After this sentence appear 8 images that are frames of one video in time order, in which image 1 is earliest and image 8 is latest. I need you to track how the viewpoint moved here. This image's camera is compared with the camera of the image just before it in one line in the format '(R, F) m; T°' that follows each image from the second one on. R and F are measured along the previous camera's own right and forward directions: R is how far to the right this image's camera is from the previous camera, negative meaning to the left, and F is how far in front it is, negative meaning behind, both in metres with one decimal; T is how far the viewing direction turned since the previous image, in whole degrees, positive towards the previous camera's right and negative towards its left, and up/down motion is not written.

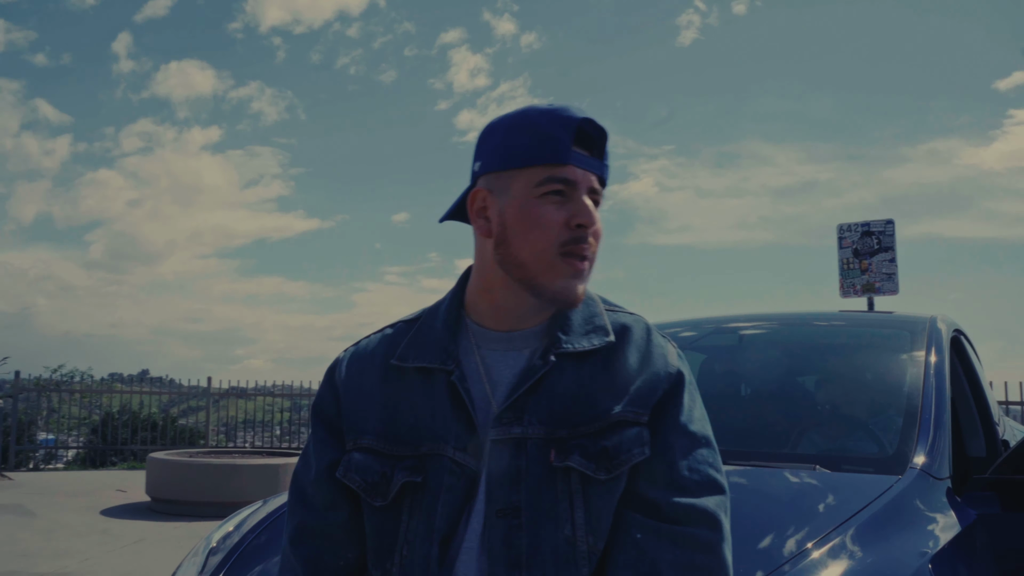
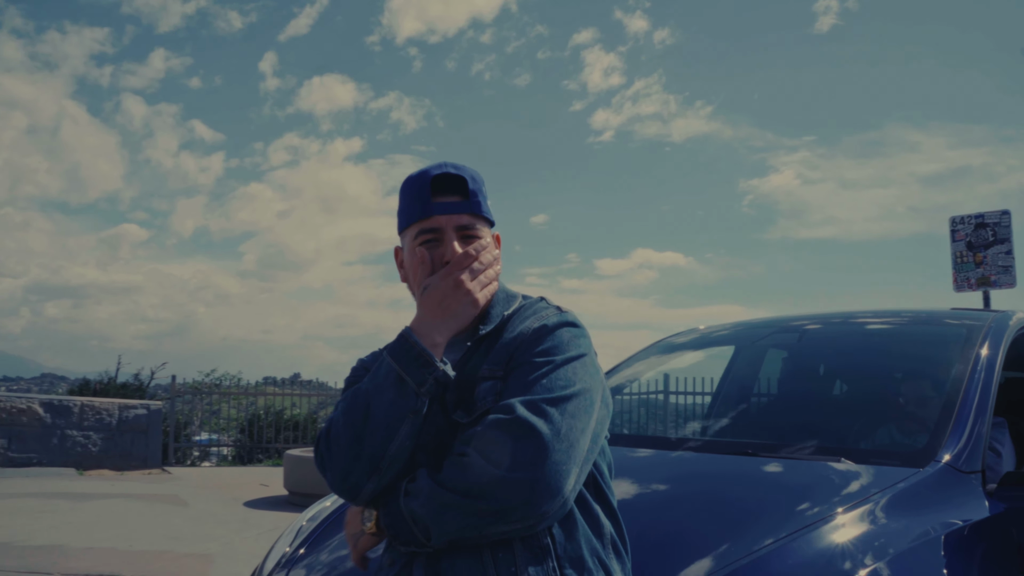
(+0.2, -0.2) m; -8°
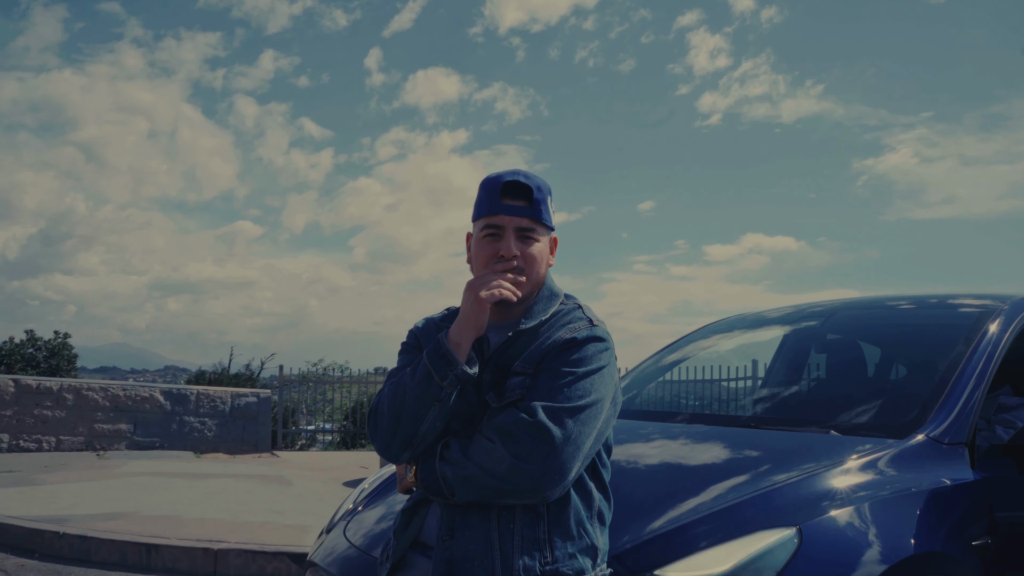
(+0.2, -0.3) m; -6°
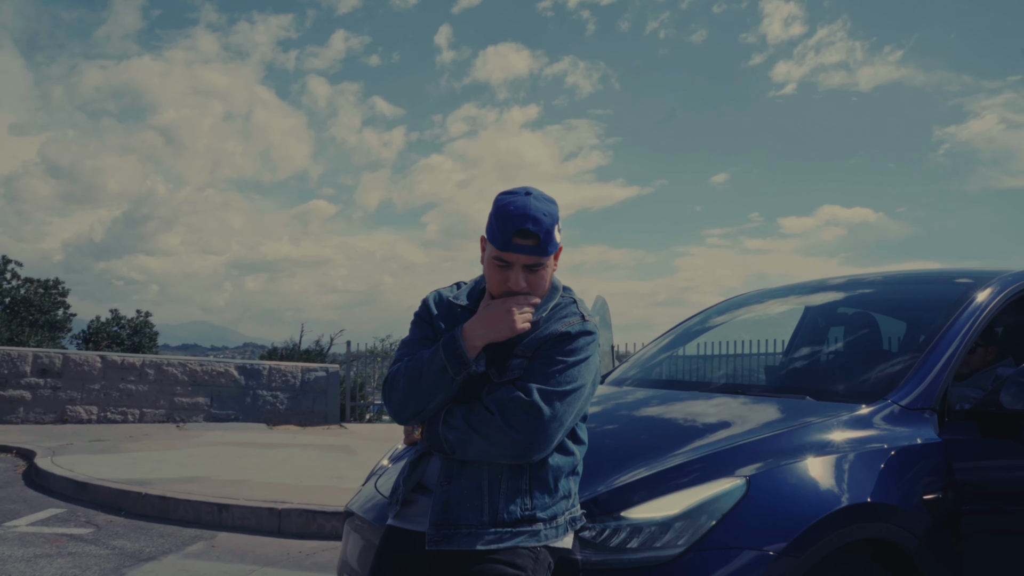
(+0.2, -0.3) m; -4°
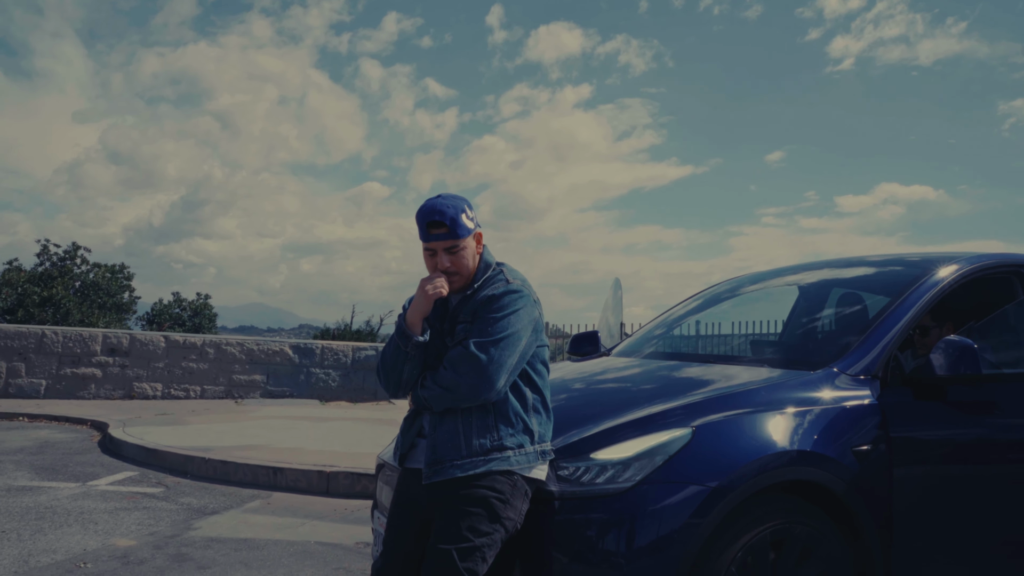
(+0.1, -0.4) m; -3°
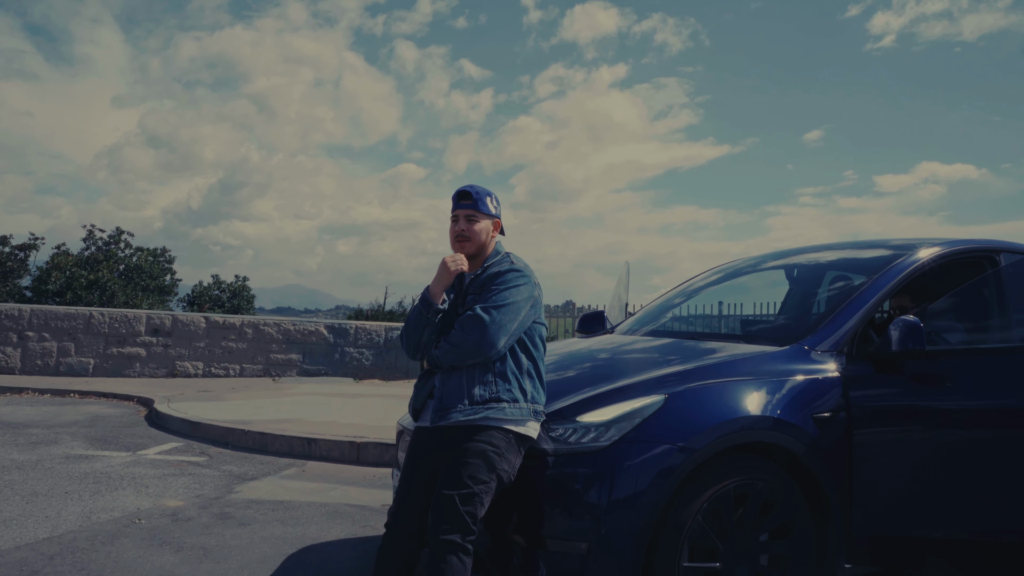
(+0.1, -0.3) m; -2°
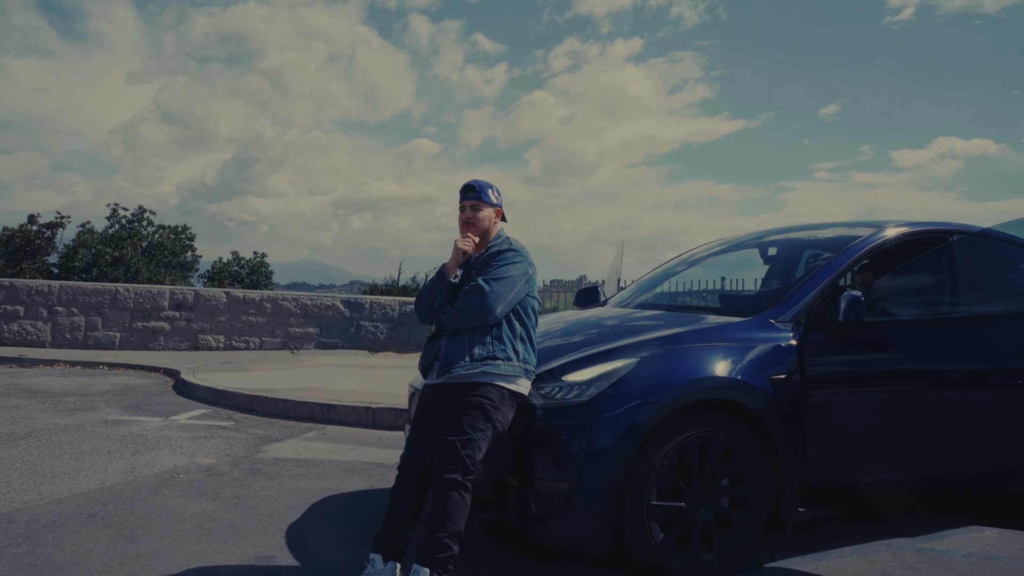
(+0.1, -0.4) m; -1°
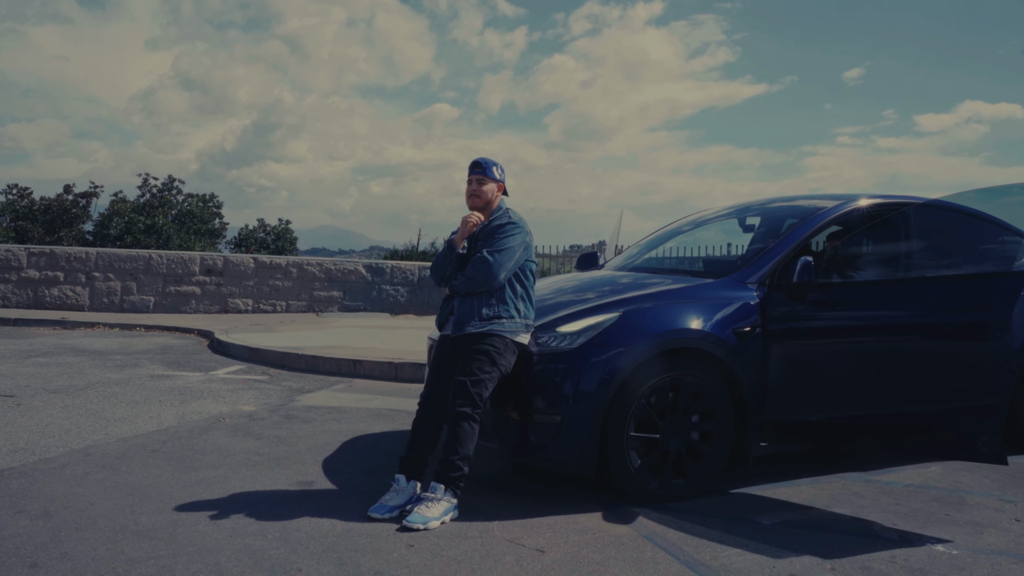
(+0.1, -0.5) m; -1°
